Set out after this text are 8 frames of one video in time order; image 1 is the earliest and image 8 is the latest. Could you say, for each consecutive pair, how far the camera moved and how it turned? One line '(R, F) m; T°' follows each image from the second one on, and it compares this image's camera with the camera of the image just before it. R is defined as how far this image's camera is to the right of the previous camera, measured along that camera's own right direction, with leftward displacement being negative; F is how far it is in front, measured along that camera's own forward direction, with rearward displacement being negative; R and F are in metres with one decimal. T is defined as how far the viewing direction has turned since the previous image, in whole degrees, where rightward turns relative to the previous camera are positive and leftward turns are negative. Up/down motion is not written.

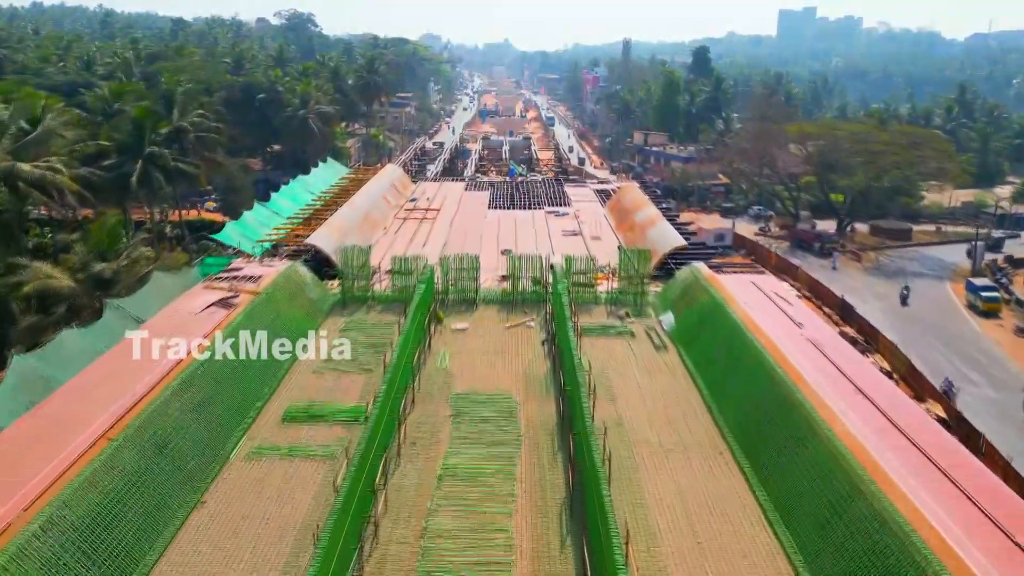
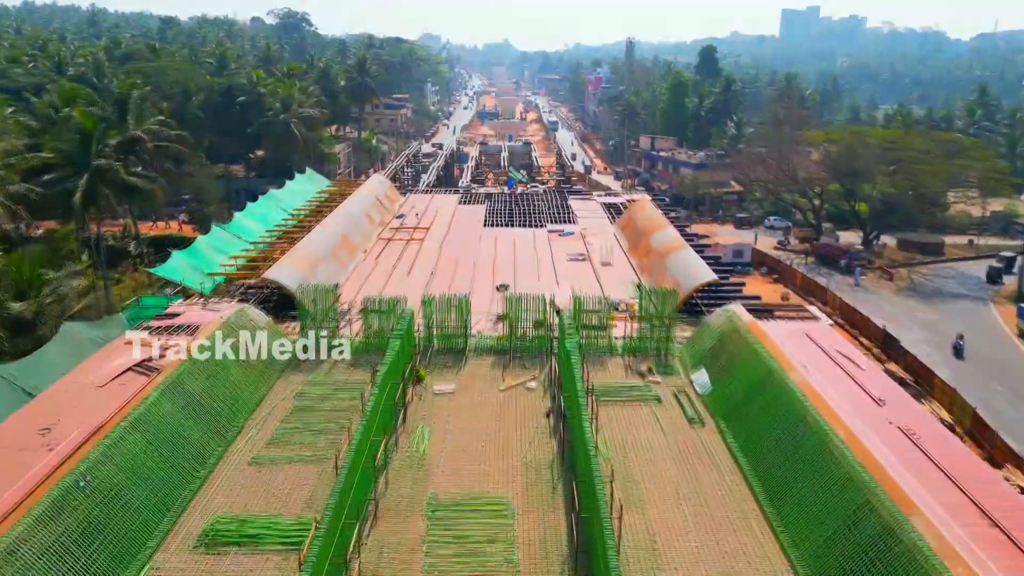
(+0.1, +3.2) m; 0°
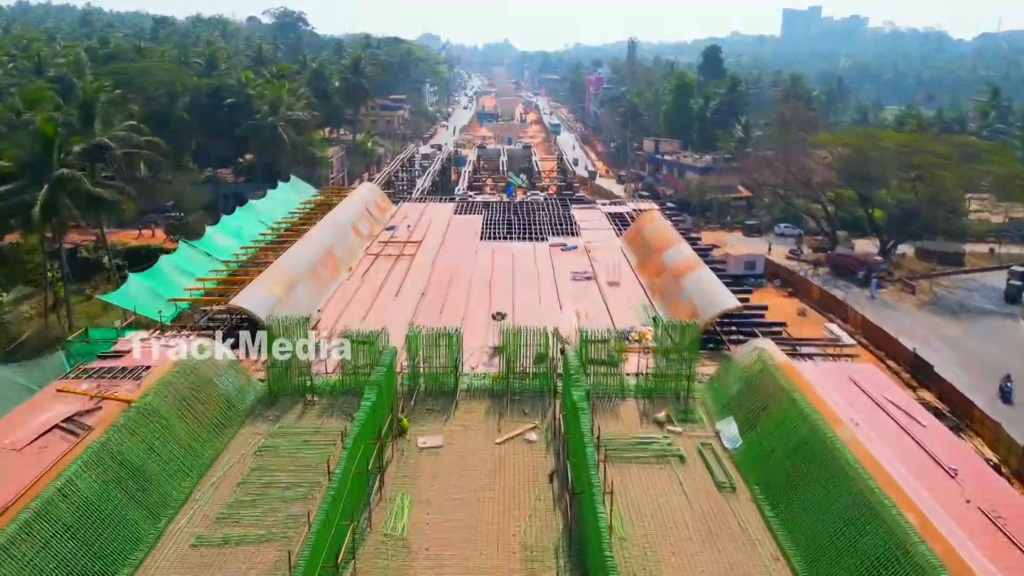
(+0.1, +1.9) m; 0°
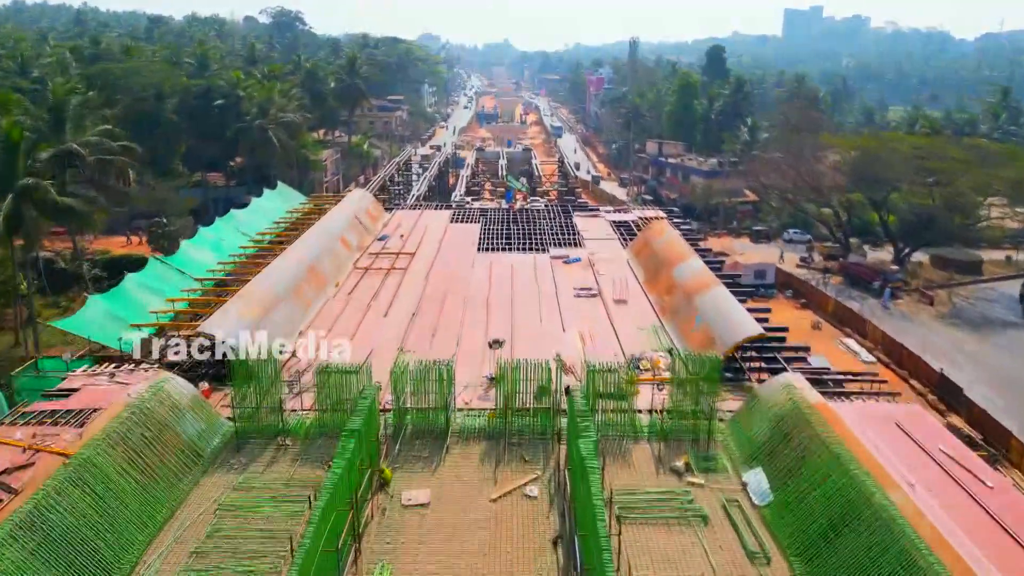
(0.0, +1.5) m; 0°
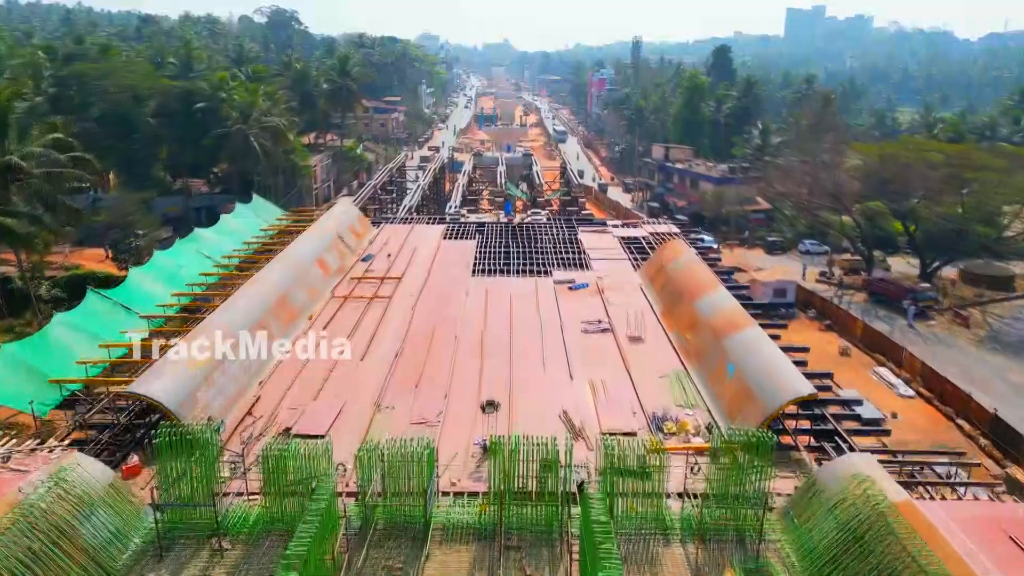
(0.0, +2.4) m; 0°
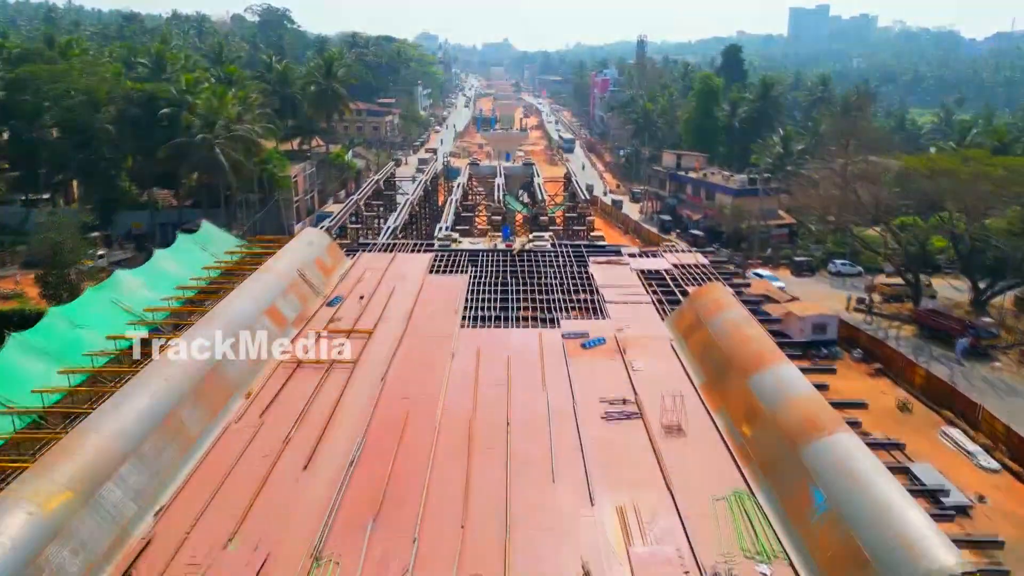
(0.0, +3.8) m; 0°
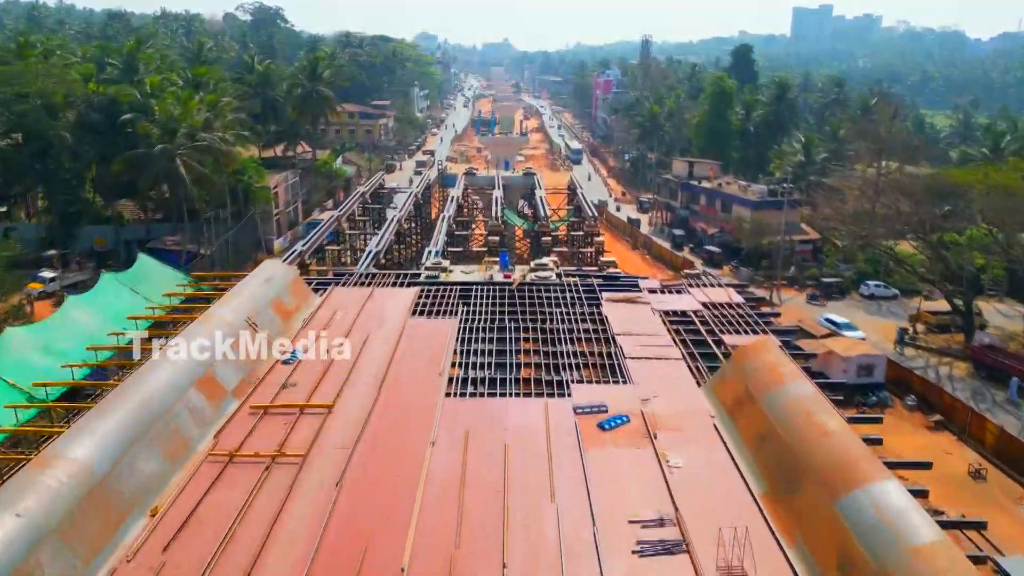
(0.0, +3.4) m; 0°
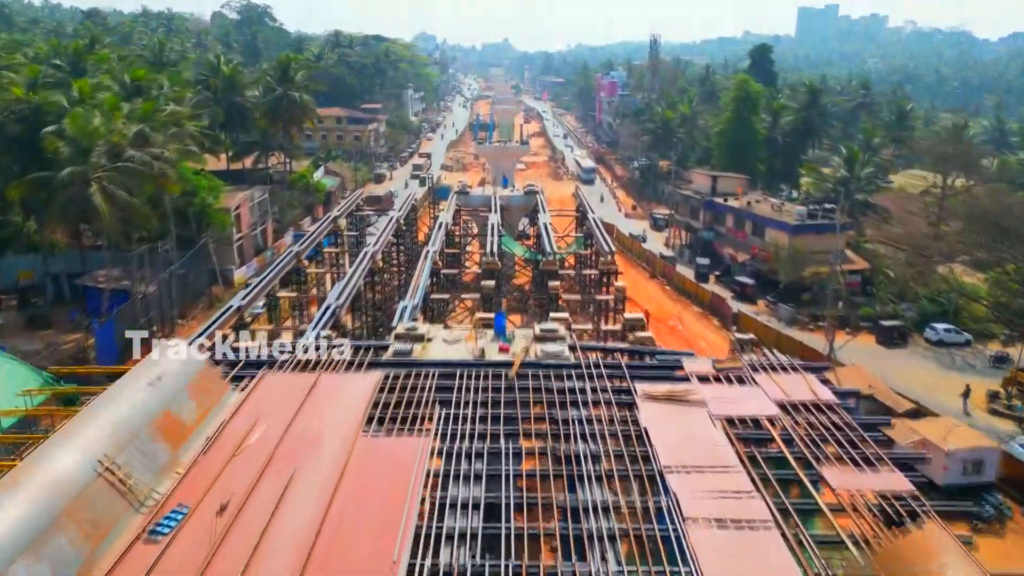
(0.0, +5.2) m; 0°
